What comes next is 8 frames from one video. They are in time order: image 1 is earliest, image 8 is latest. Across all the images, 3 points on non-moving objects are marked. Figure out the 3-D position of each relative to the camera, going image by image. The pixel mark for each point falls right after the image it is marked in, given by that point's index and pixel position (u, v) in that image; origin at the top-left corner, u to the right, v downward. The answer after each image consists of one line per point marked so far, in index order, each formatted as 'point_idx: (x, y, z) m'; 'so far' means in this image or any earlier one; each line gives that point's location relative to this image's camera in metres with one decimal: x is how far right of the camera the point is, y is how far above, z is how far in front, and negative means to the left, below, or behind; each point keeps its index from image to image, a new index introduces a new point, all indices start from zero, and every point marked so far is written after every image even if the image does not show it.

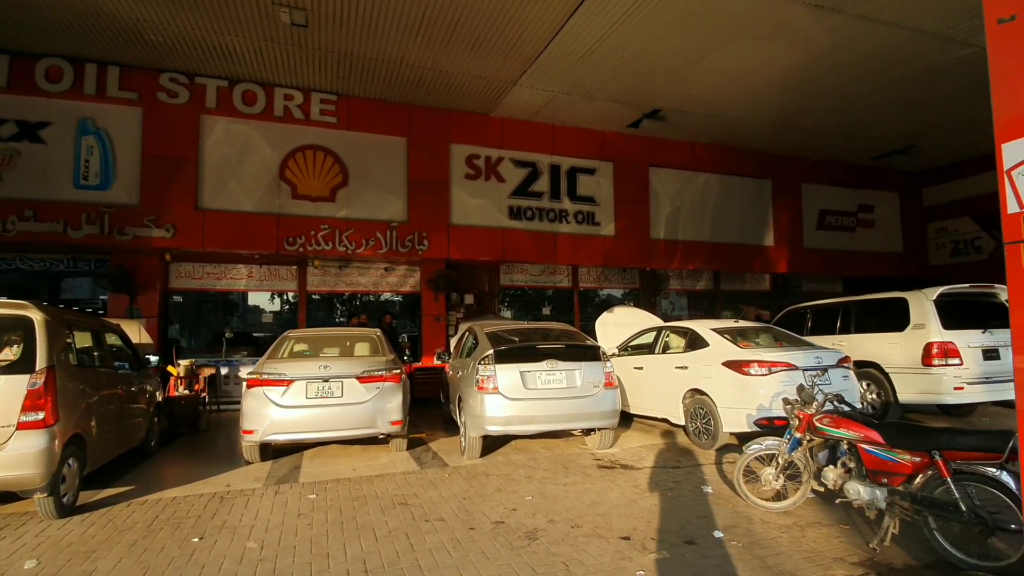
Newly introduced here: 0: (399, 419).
0: (-1.4, -1.6, +6.2) m
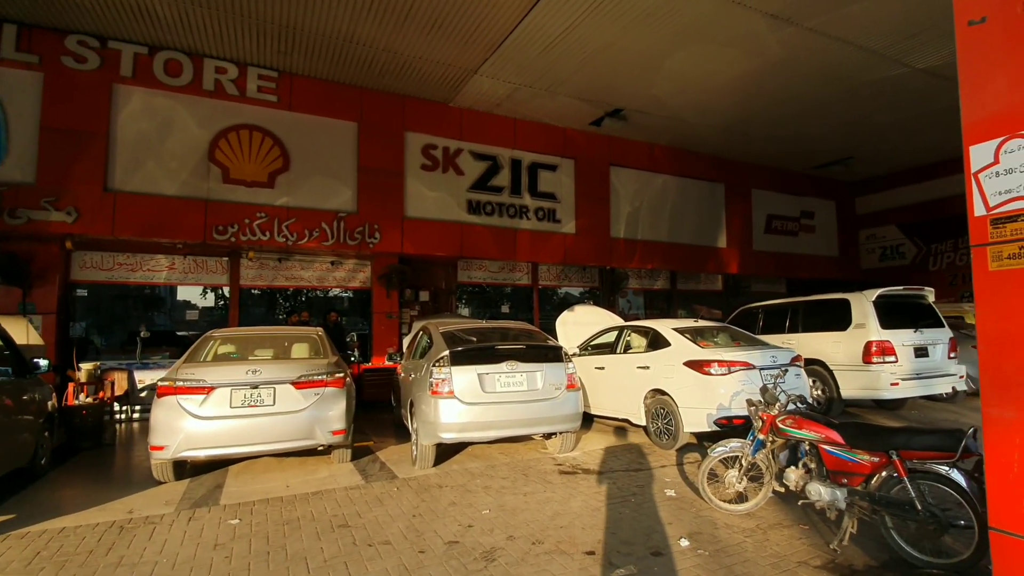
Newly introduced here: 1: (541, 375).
0: (-1.9, -1.5, +5.6) m
1: (+0.3, -1.0, +5.6) m
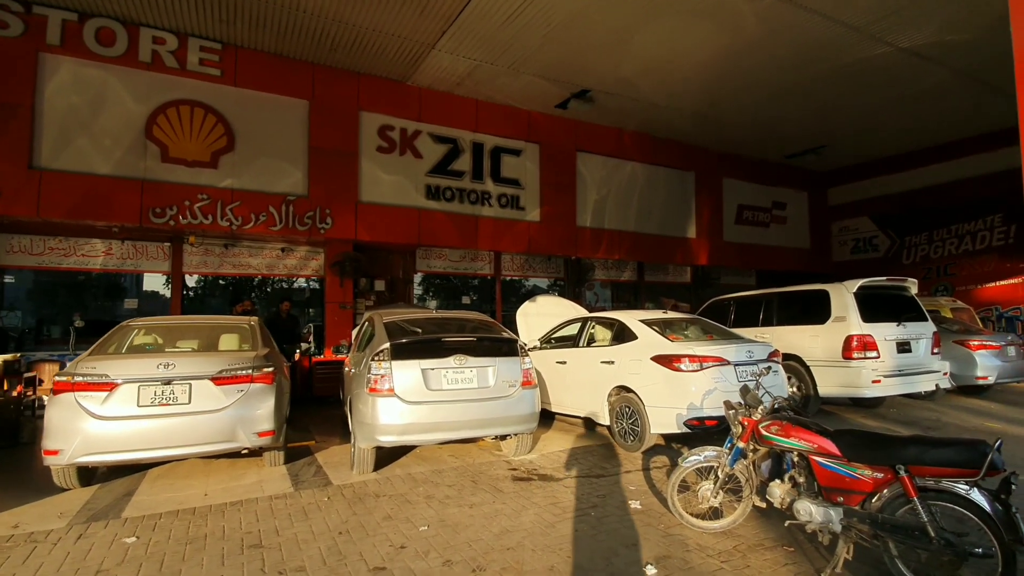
0: (-2.4, -1.4, +5.0) m
1: (-0.2, -0.8, +5.1) m
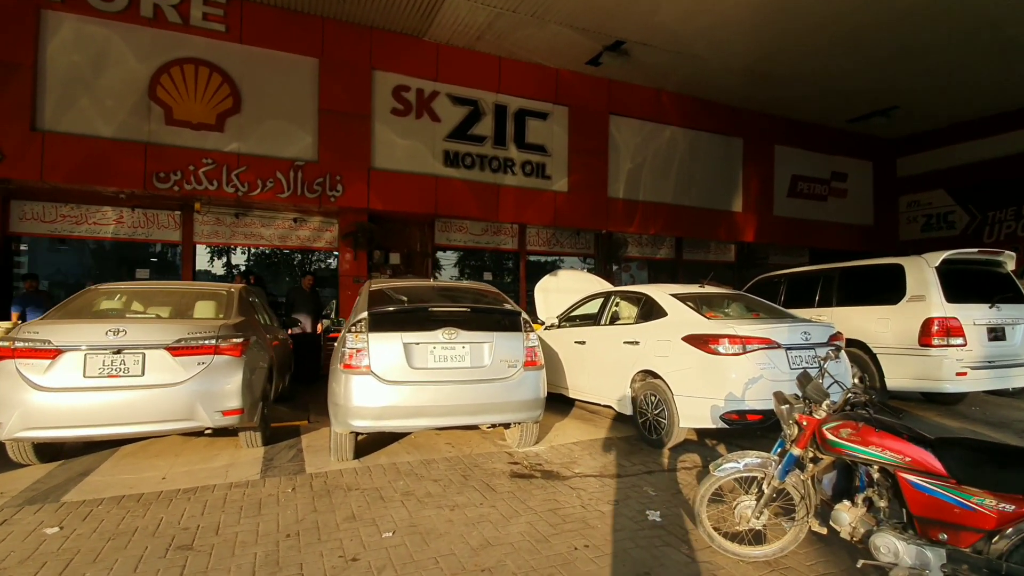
0: (-2.4, -1.0, +4.4) m
1: (-0.2, -0.5, +4.4) m
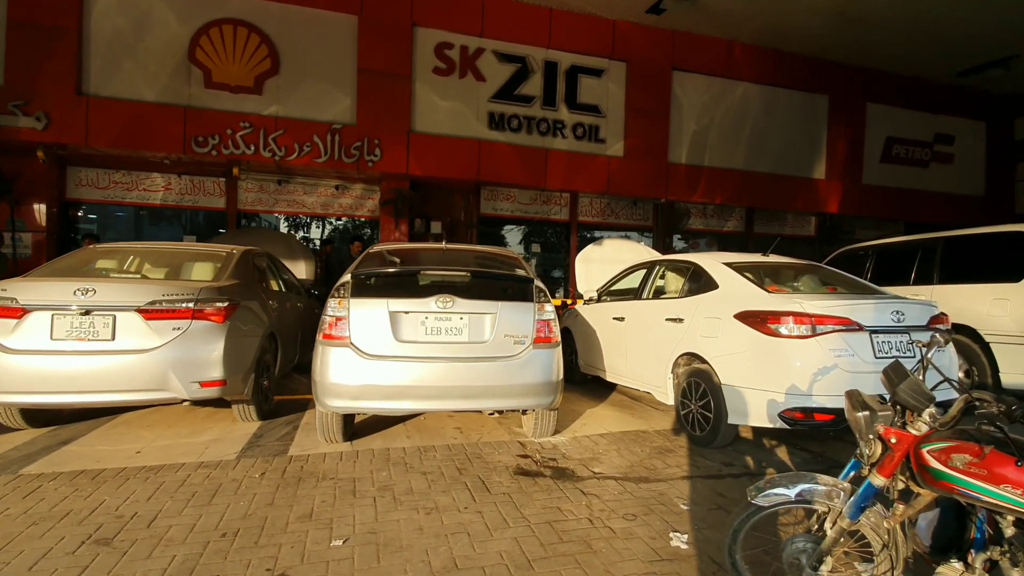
0: (-2.3, -0.7, +4.0) m
1: (-0.1, -0.2, +3.7) m
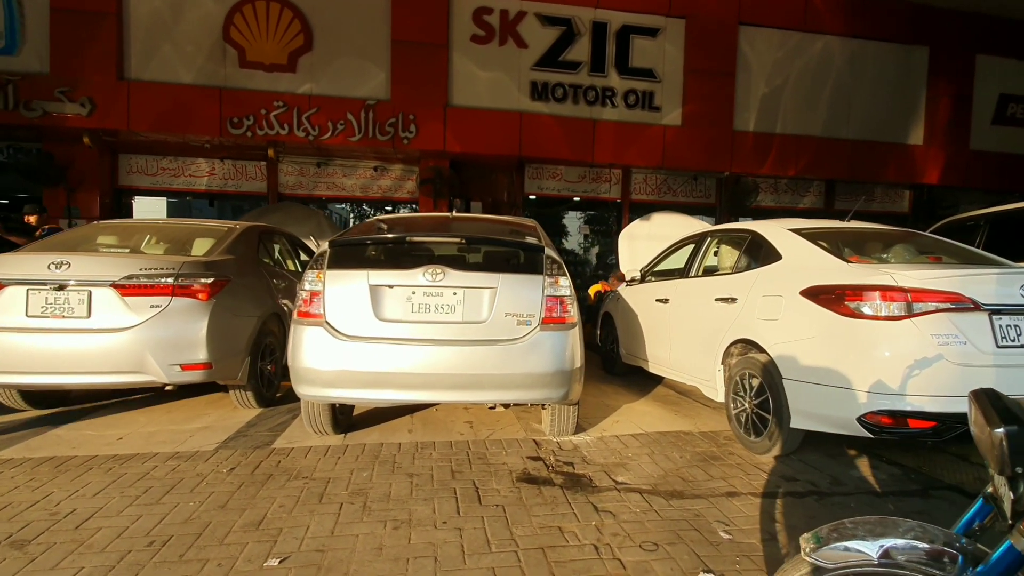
0: (-2.2, -0.5, +3.7) m
1: (-0.1, -0.1, +3.1) m
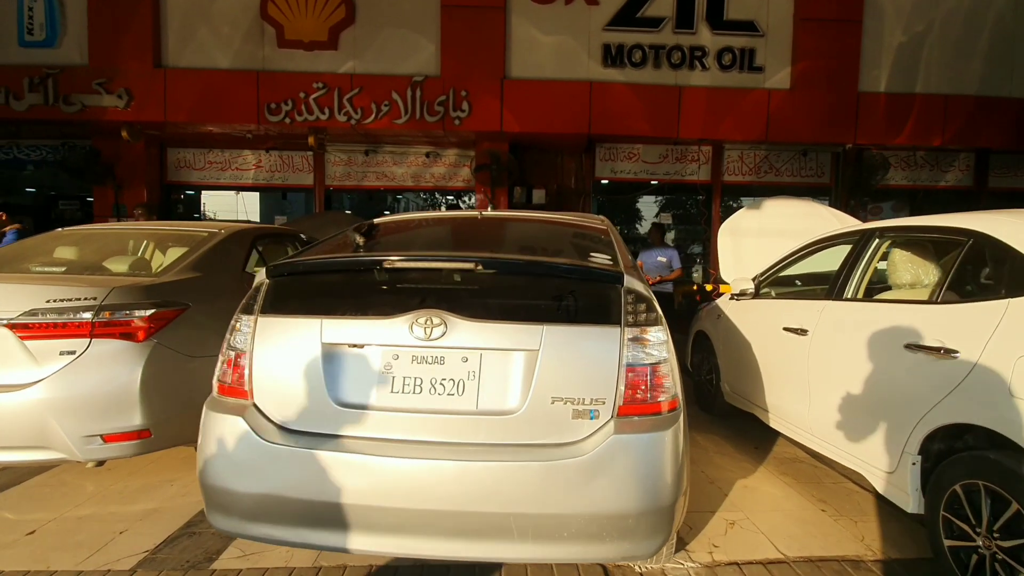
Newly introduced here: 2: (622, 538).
0: (-2.0, -0.7, +2.6) m
1: (+0.1, -0.3, +1.7) m
2: (+0.4, -0.8, +1.7) m
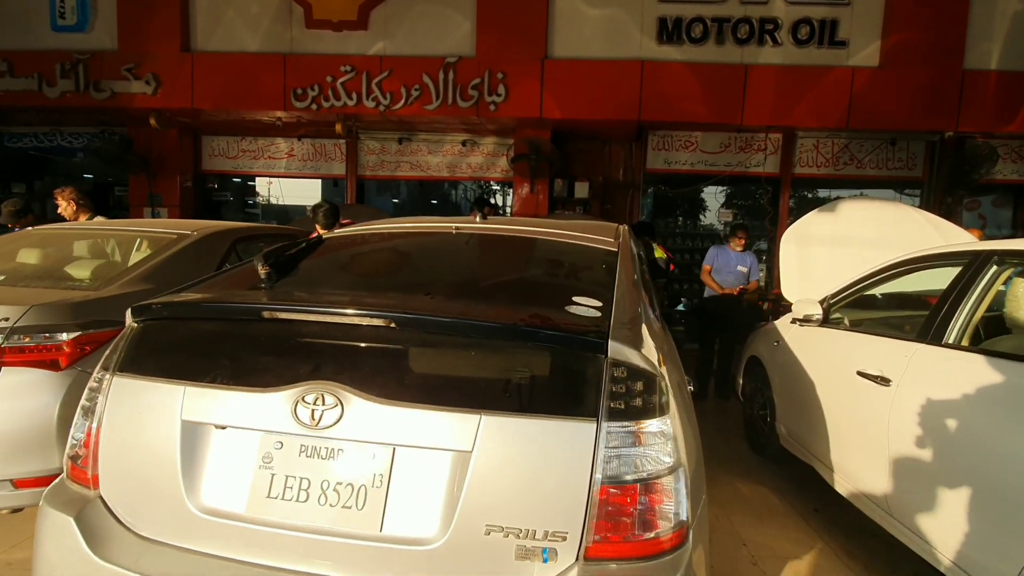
0: (-2.0, -0.8, +2.3) m
1: (-0.1, -0.4, +1.2) m
2: (+0.2, -1.0, +1.1) m
